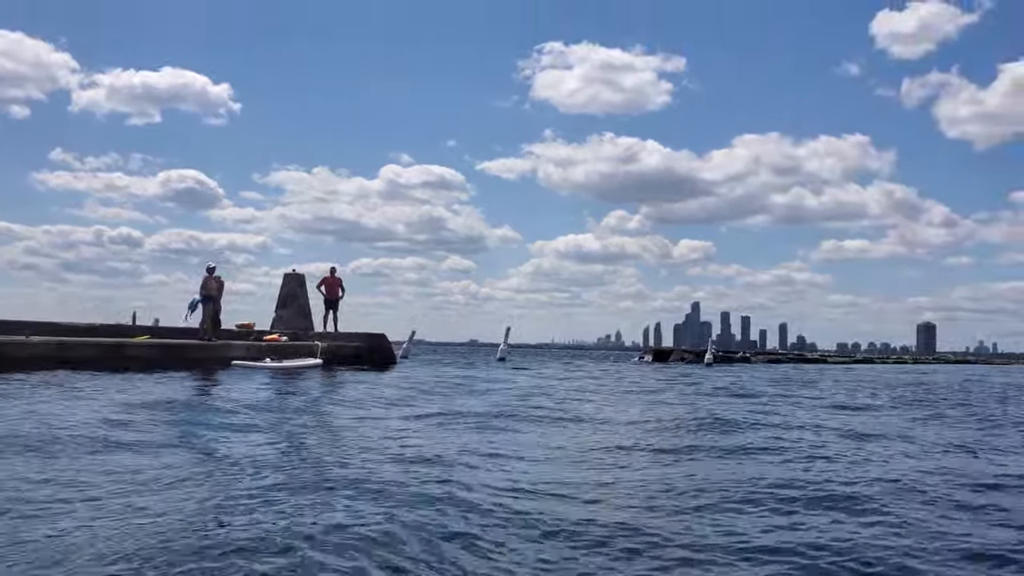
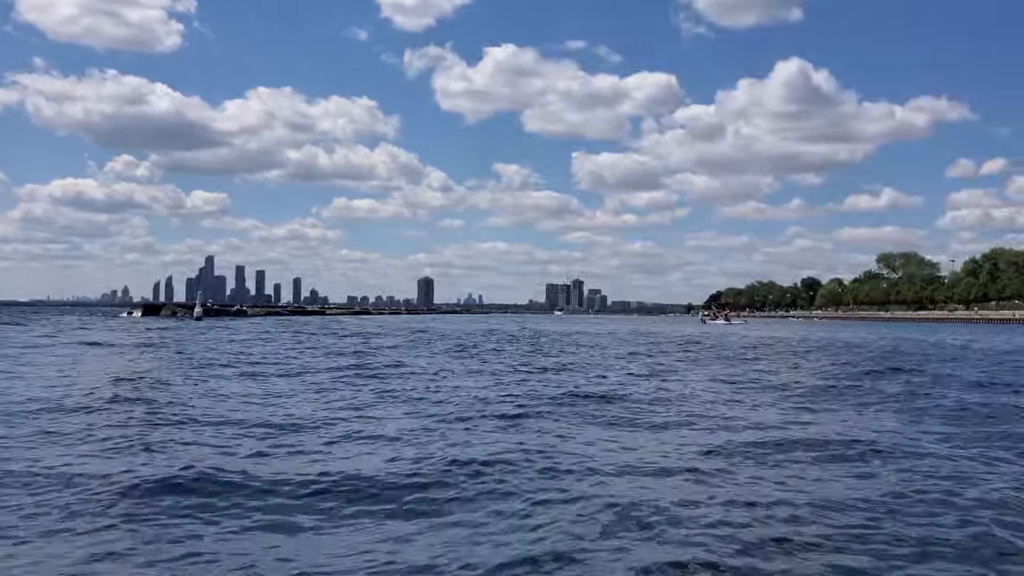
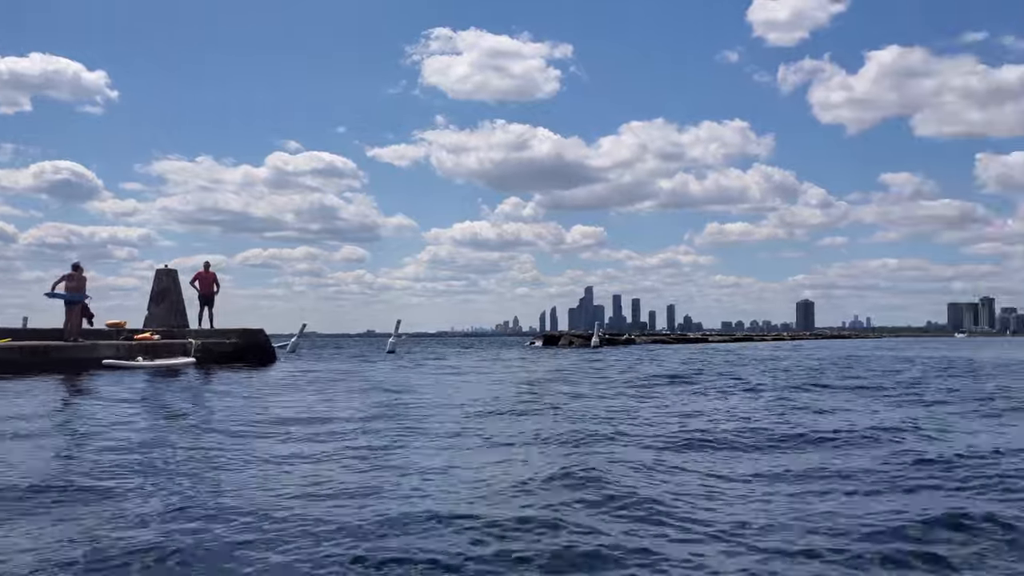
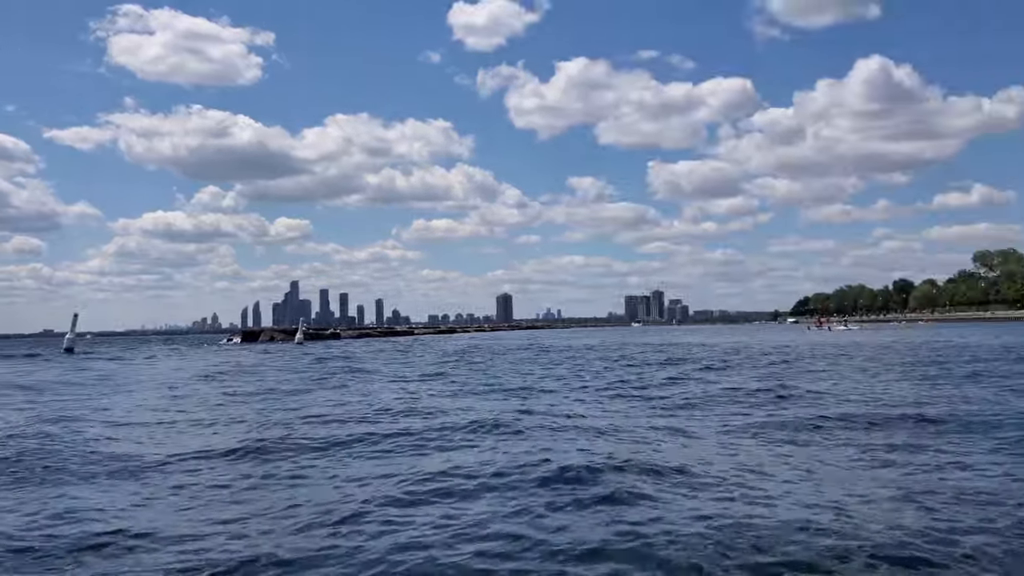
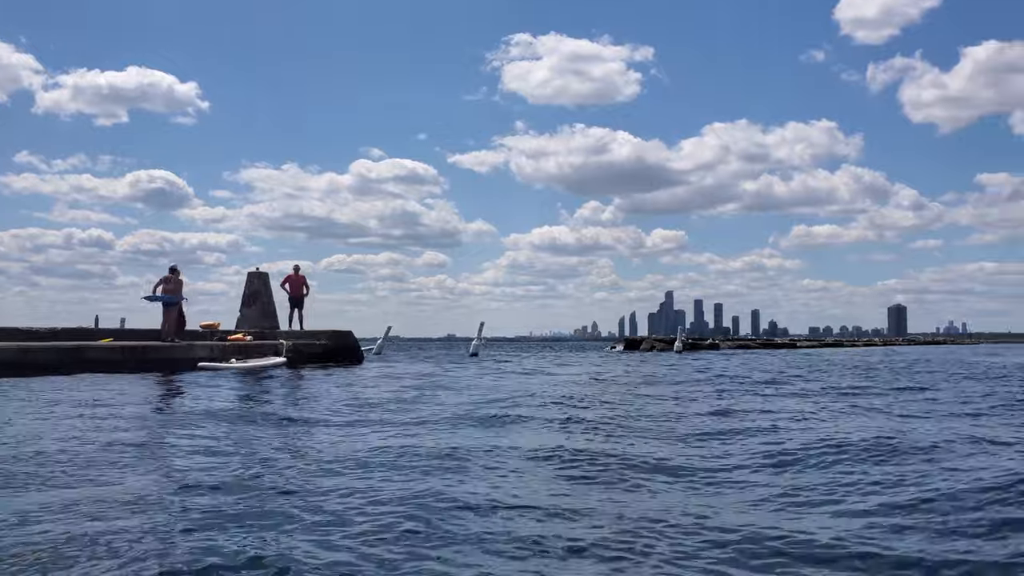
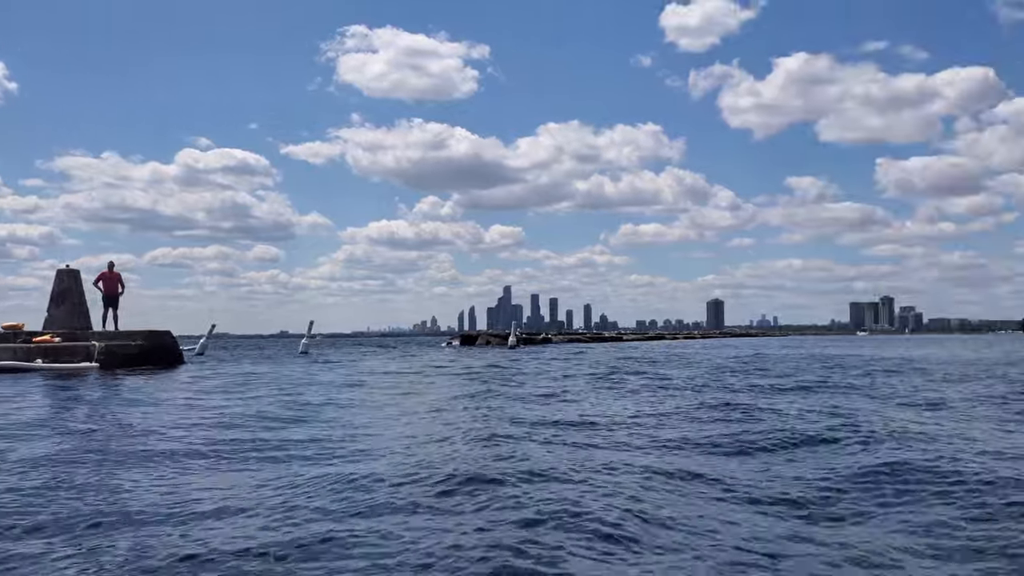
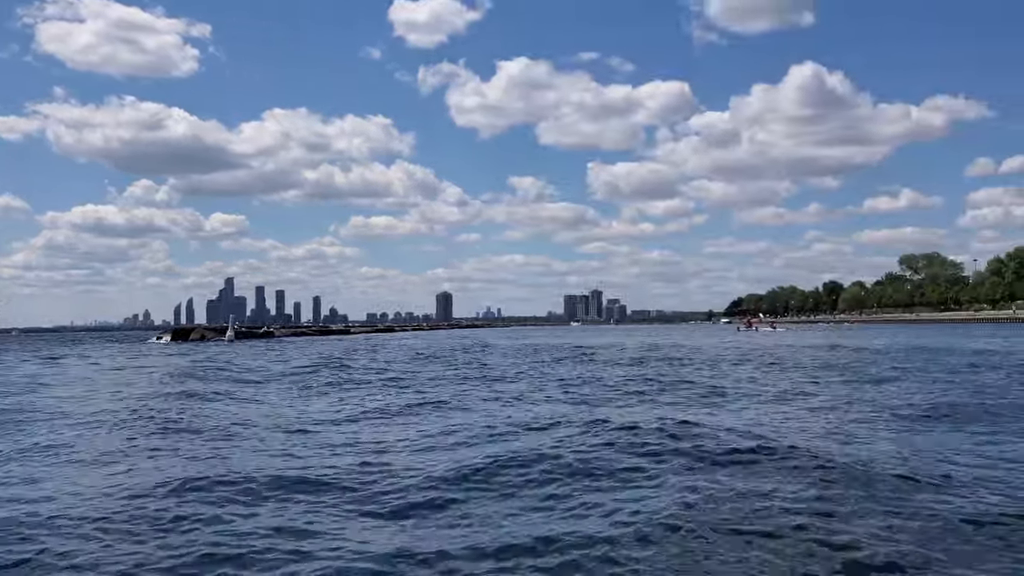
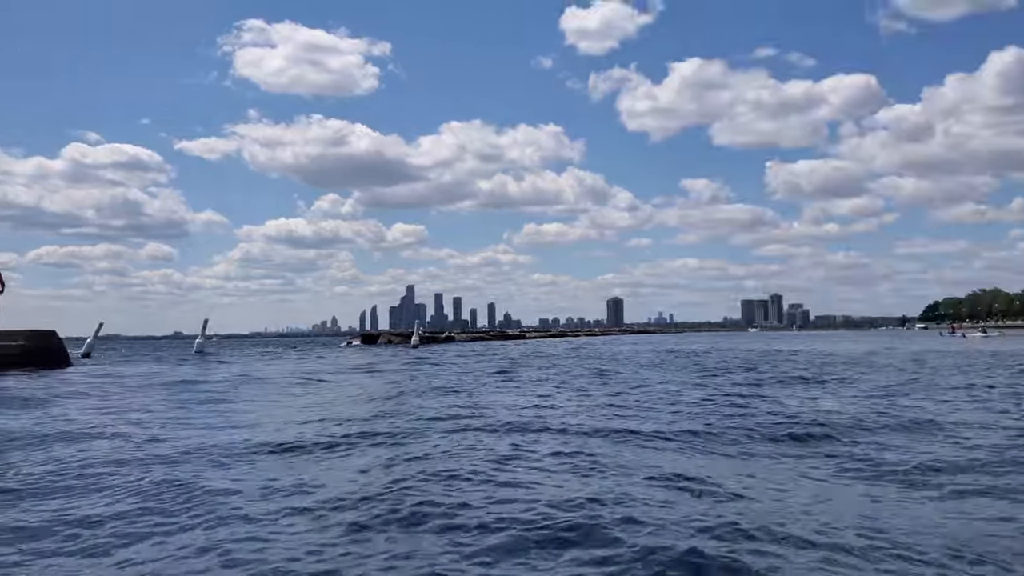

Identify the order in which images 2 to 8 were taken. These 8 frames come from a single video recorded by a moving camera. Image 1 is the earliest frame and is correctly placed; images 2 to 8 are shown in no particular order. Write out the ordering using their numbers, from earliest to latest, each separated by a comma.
5, 3, 6, 8, 4, 7, 2
